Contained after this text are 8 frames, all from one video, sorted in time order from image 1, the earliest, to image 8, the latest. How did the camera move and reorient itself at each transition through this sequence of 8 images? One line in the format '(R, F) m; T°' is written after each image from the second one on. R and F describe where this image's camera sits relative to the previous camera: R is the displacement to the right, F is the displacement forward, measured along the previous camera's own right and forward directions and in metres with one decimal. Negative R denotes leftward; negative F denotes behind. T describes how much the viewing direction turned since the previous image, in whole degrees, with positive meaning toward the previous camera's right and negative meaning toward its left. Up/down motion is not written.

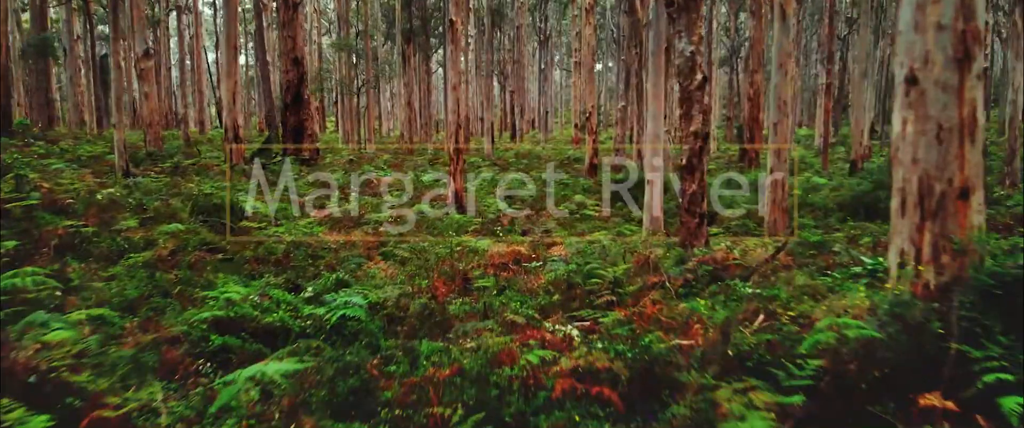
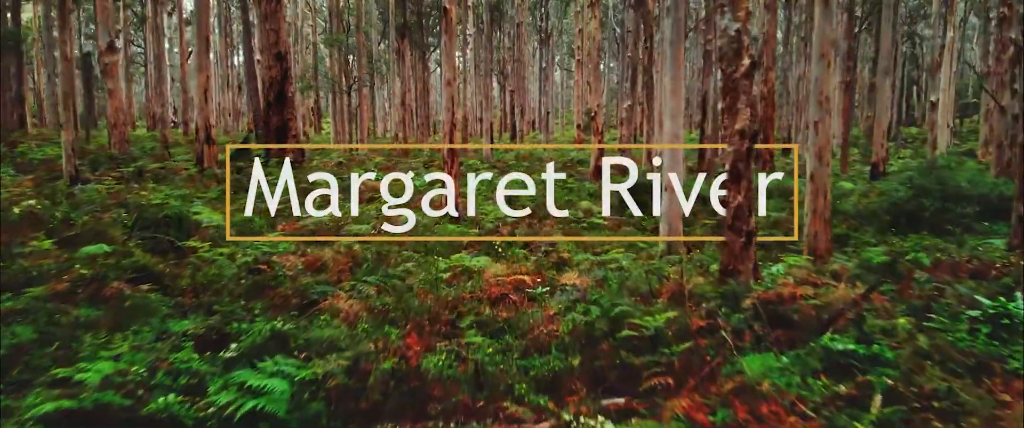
(0.0, +1.0) m; 0°
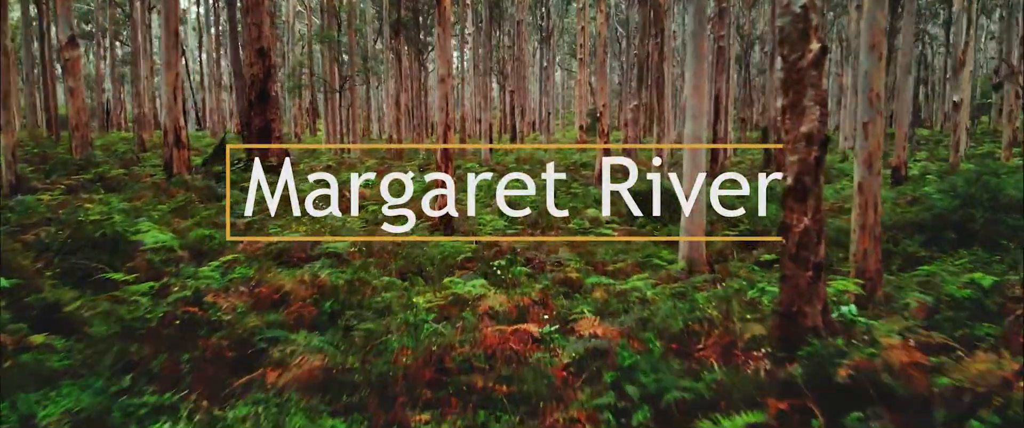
(0.0, +0.9) m; 0°
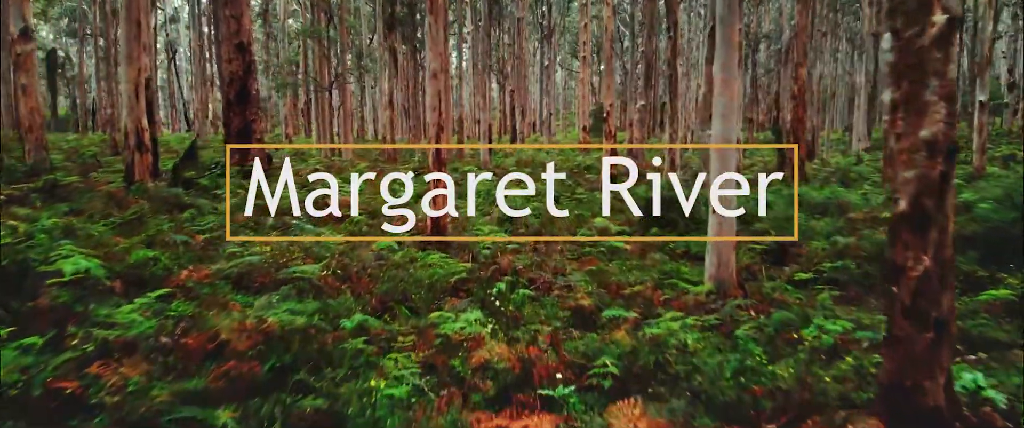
(0.0, +0.9) m; 0°
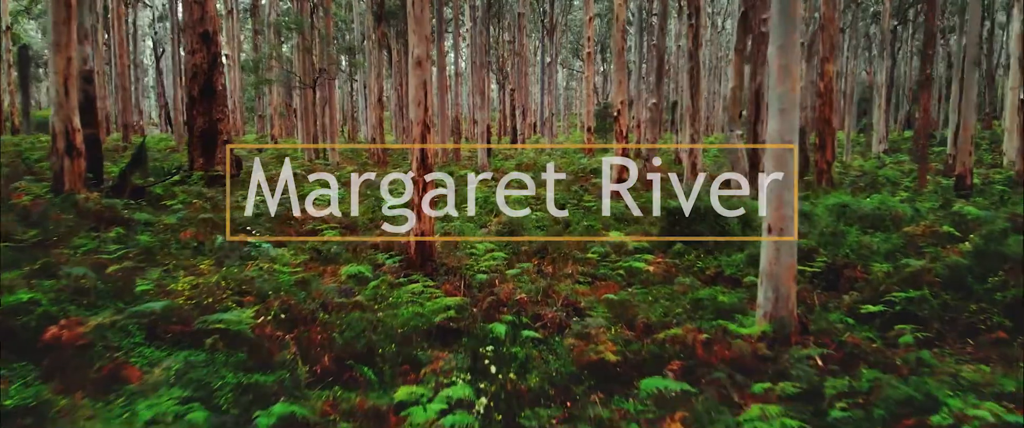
(0.0, +1.2) m; 0°
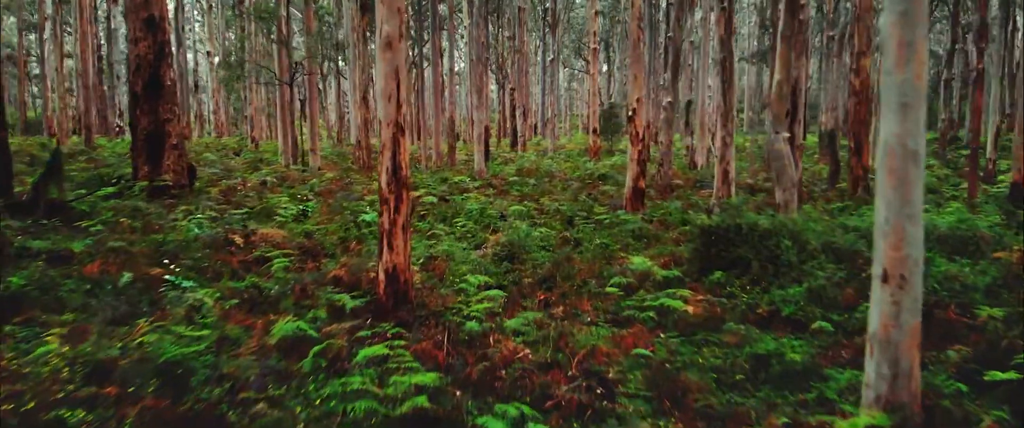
(0.0, +1.4) m; 0°
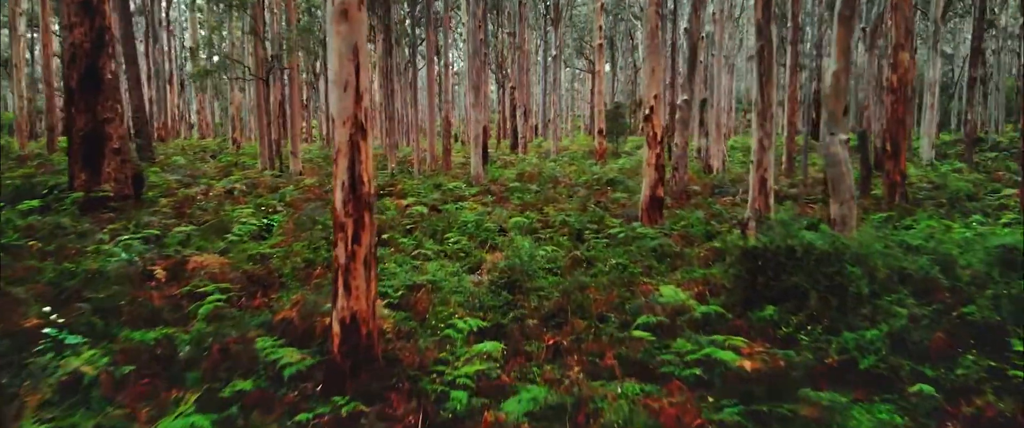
(0.0, +1.1) m; 0°
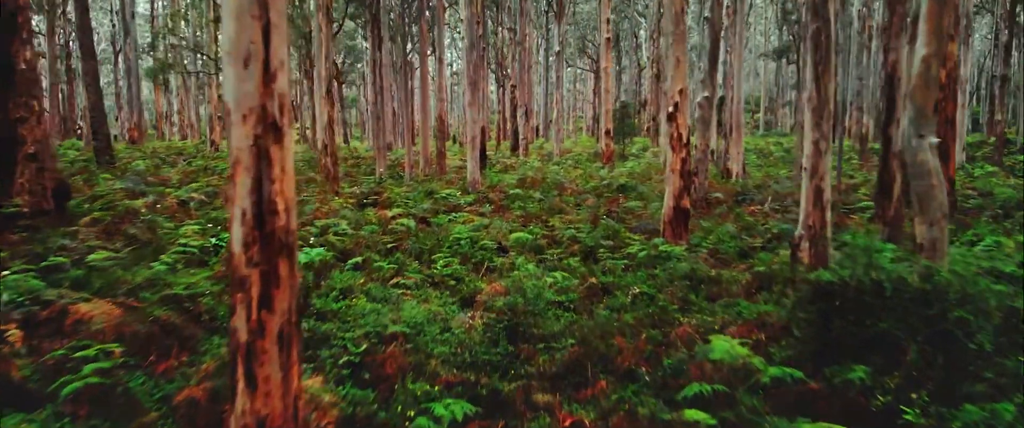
(0.0, +1.2) m; 0°
